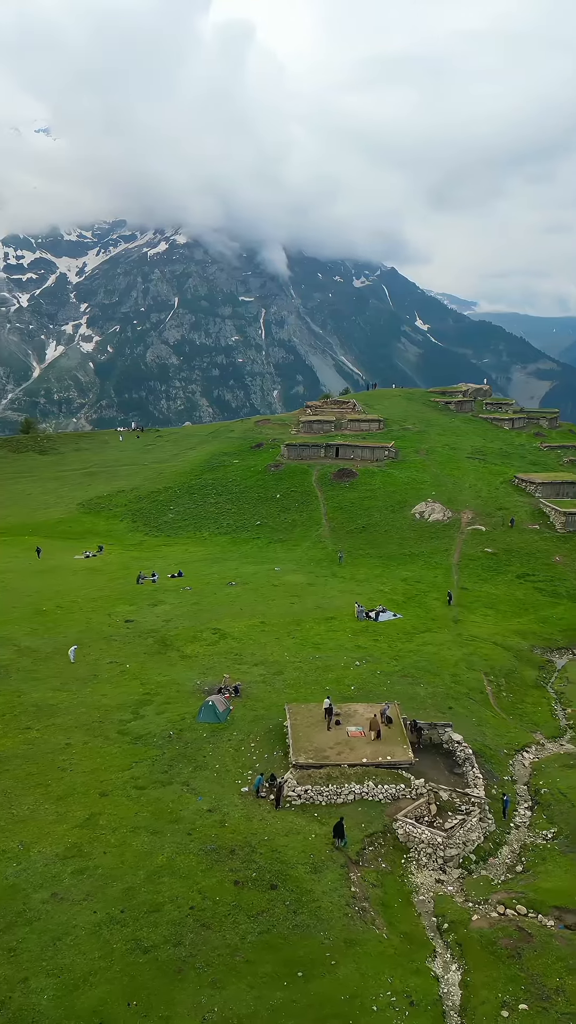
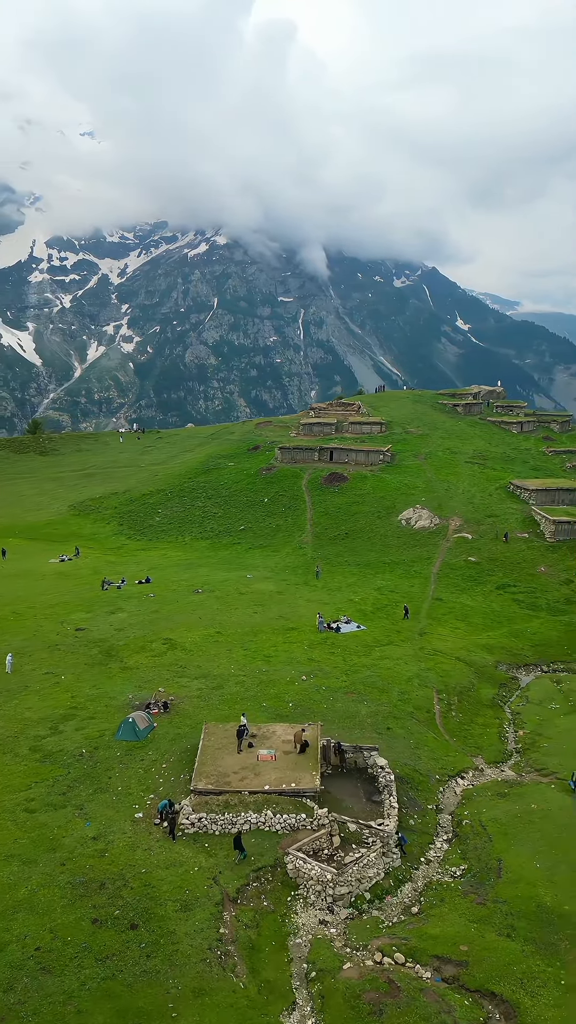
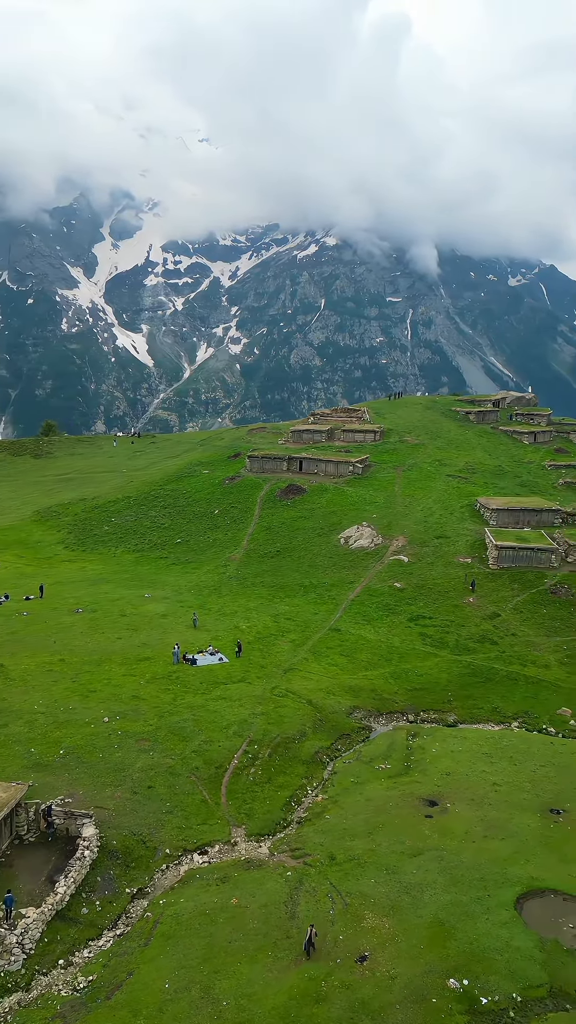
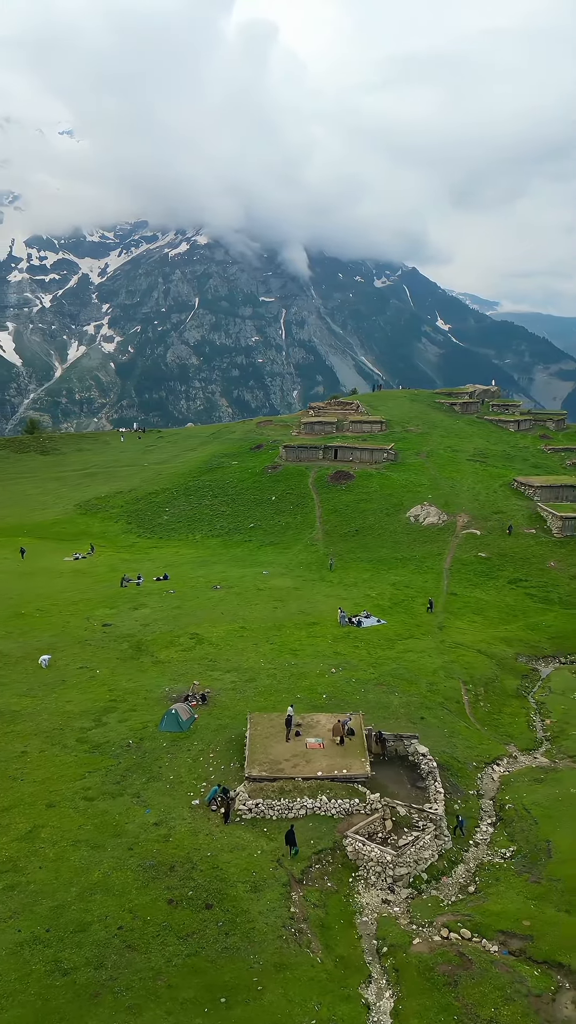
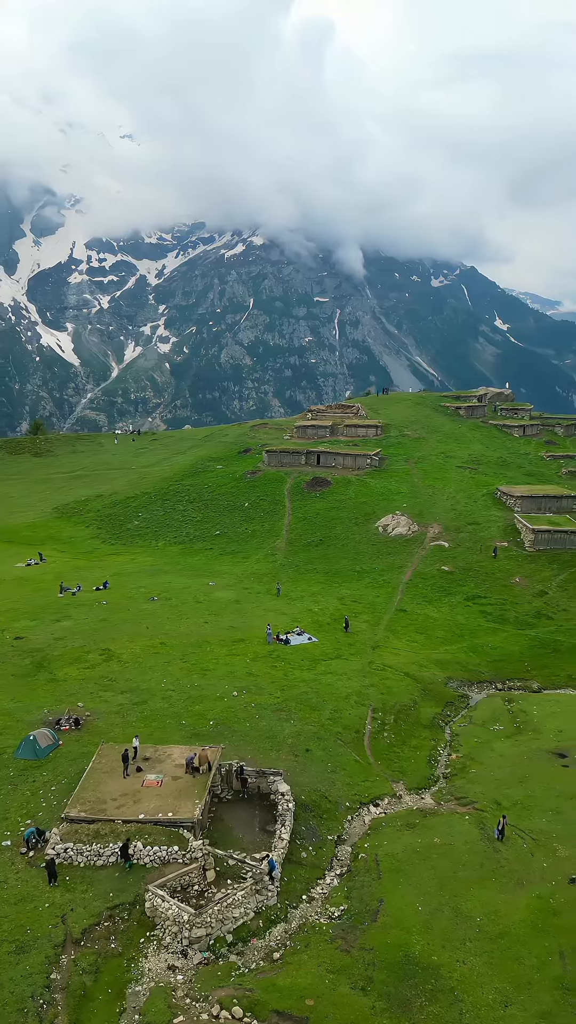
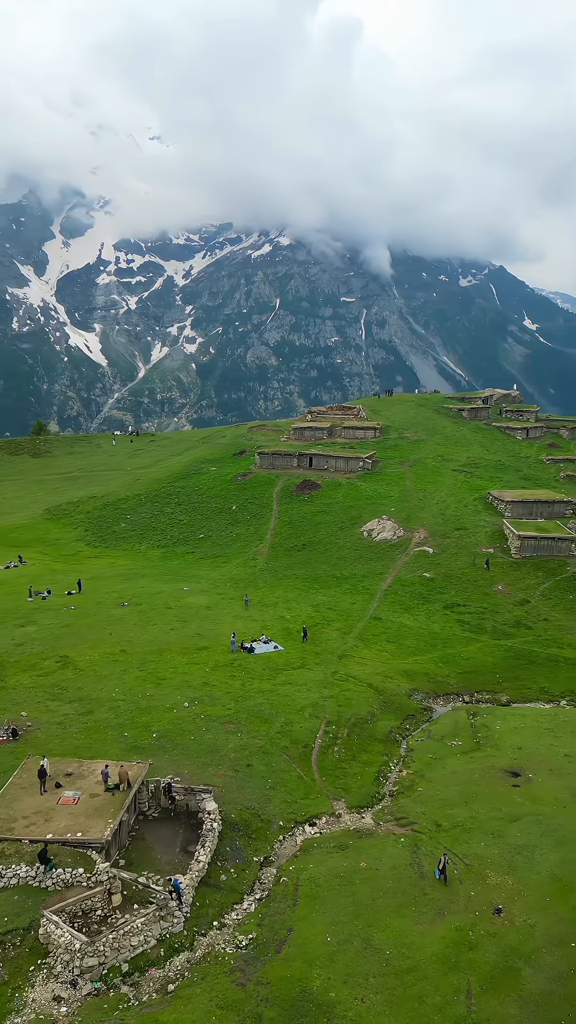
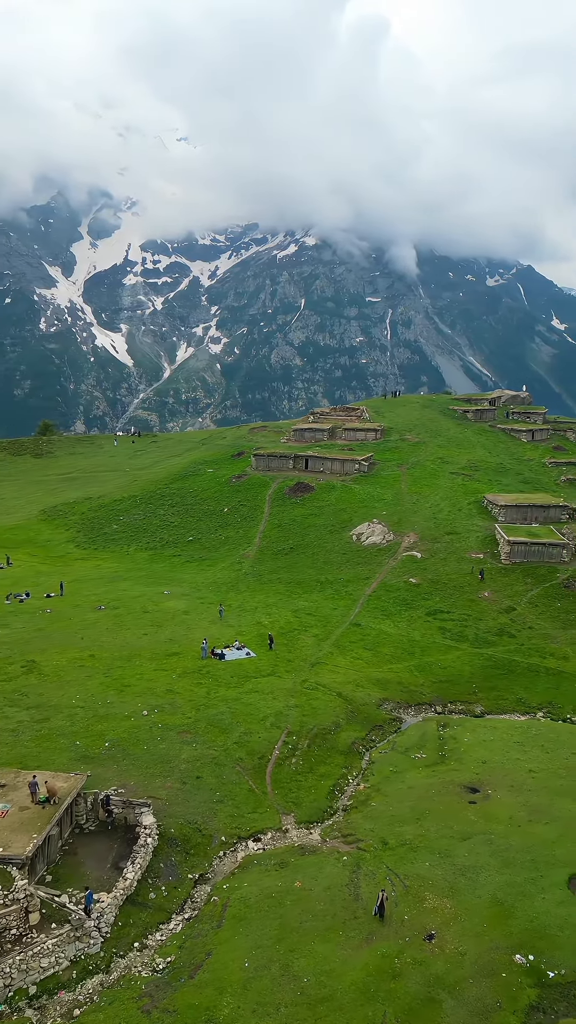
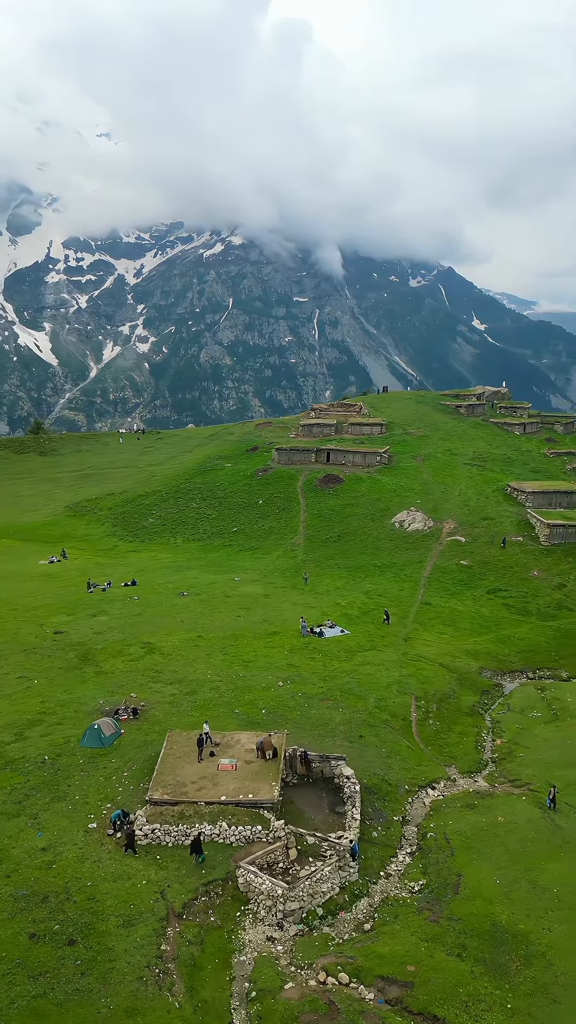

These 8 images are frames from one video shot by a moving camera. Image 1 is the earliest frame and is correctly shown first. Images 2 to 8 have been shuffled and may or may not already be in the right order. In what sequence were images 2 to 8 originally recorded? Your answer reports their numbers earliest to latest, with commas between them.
4, 2, 8, 5, 6, 7, 3
